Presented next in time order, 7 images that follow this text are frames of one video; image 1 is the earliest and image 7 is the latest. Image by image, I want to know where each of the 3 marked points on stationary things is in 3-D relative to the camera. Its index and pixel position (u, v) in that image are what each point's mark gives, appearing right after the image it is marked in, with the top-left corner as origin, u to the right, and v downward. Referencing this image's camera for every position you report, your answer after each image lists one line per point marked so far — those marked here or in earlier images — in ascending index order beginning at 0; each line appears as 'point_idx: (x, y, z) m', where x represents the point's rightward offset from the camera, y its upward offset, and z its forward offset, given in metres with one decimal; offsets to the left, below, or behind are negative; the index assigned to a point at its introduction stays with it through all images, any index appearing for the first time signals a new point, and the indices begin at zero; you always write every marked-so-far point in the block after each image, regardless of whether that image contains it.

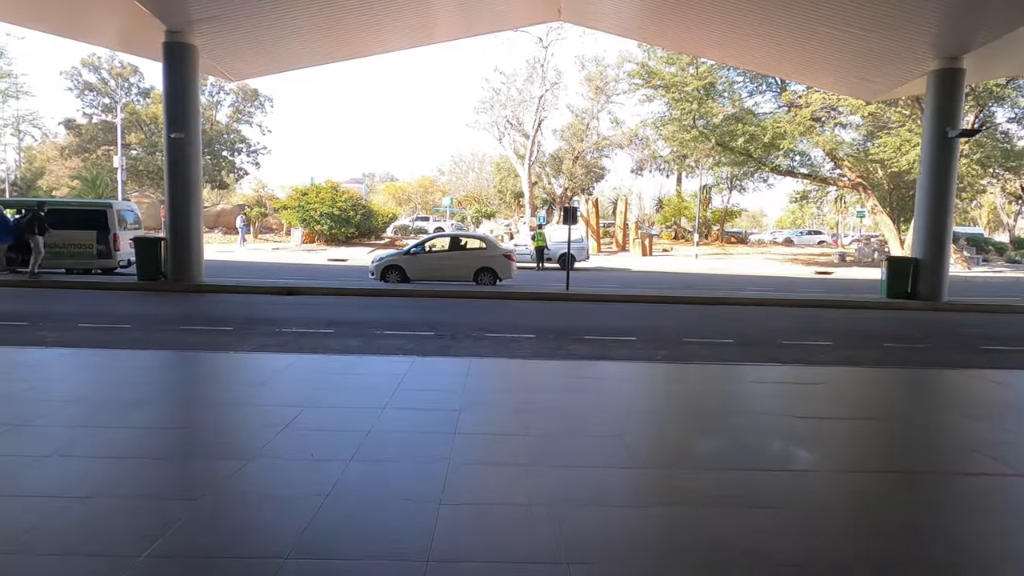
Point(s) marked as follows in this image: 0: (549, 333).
0: (+0.6, -0.8, +10.6) m
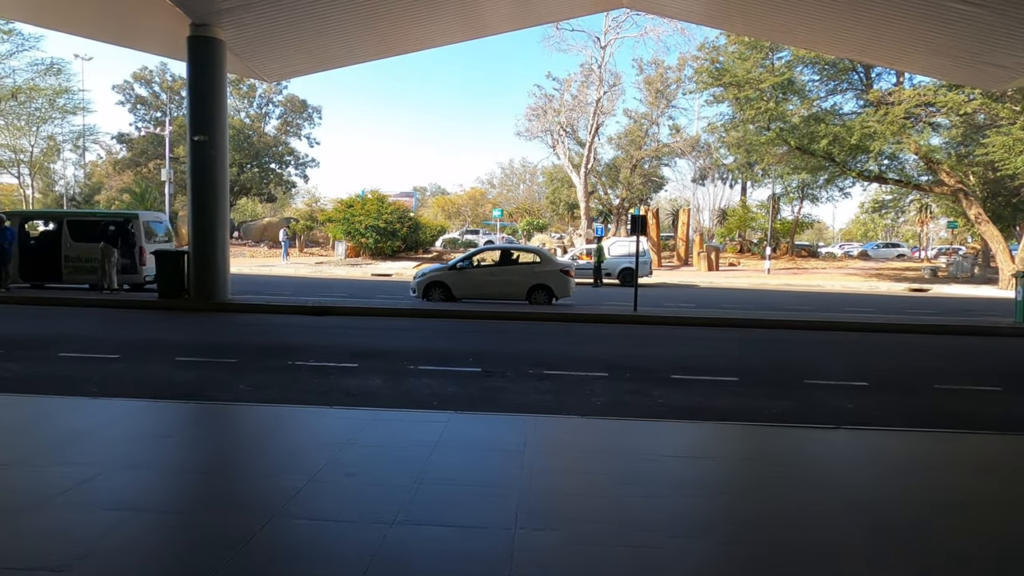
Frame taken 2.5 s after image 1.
0: (+1.4, -1.1, +8.4) m
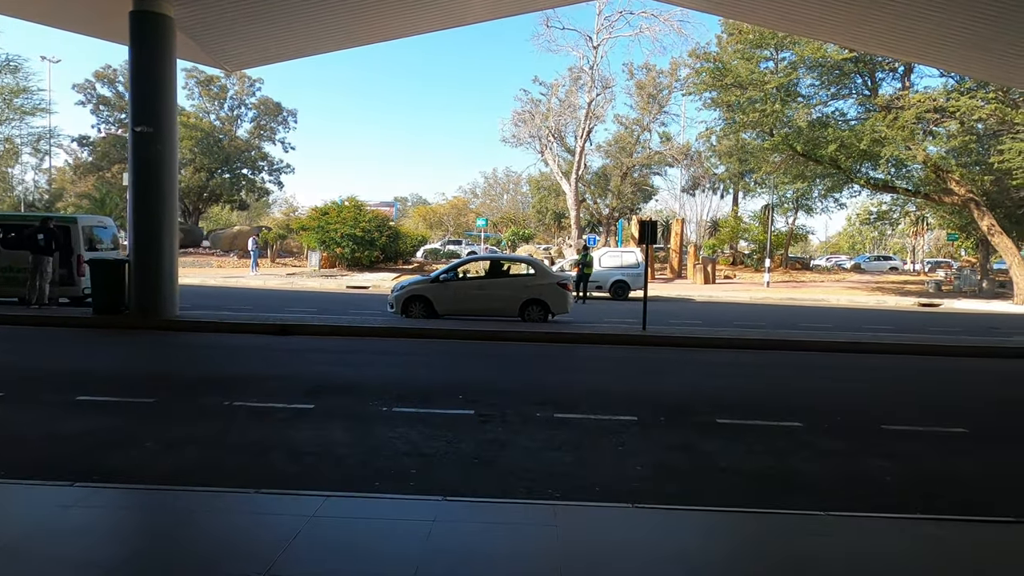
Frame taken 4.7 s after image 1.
0: (+1.4, -1.3, +6.6) m
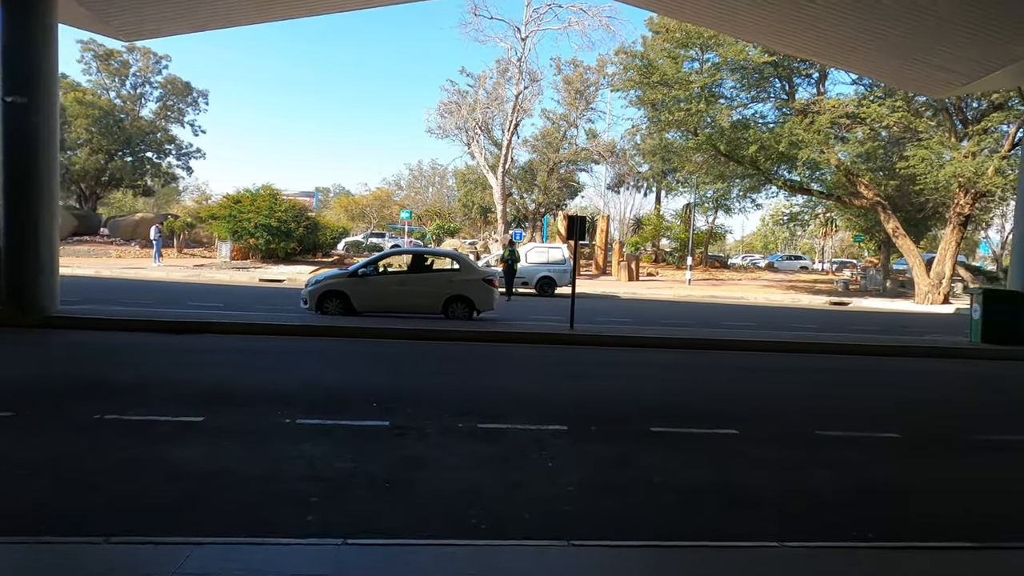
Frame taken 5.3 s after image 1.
0: (+0.7, -1.3, +6.2) m
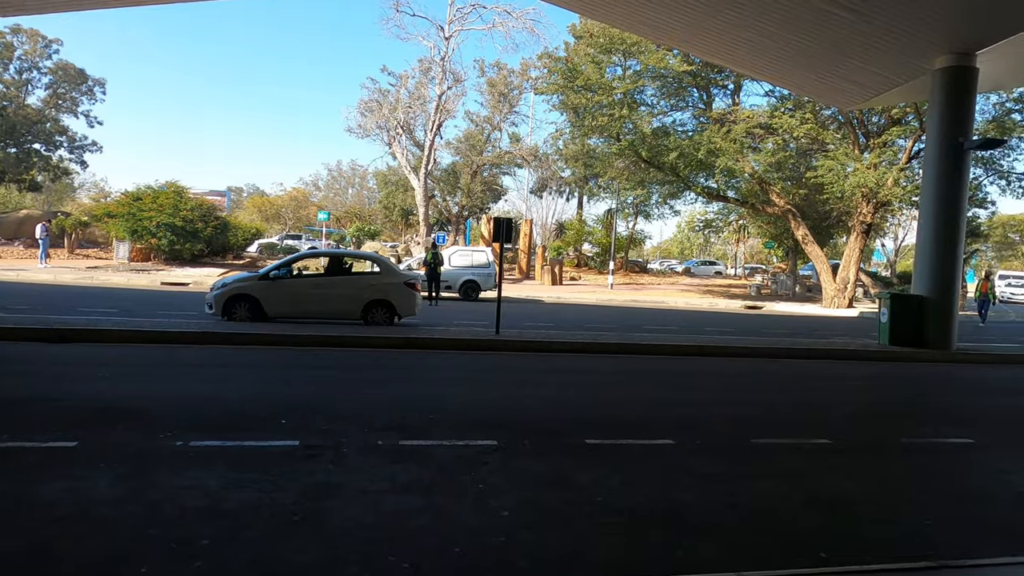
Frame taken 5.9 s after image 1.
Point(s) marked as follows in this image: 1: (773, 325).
0: (+0.1, -1.3, +5.8) m
1: (+7.4, -1.0, +18.7) m
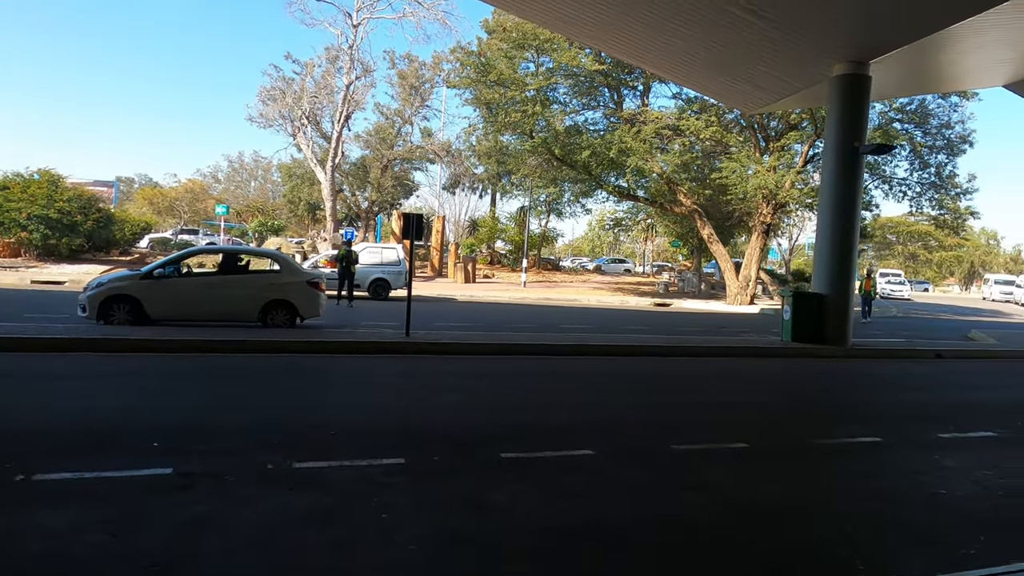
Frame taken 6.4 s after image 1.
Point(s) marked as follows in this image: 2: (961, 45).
0: (-0.7, -1.3, +5.3) m
1: (+4.9, -1.0, +19.0) m
2: (+9.2, +5.0, +13.7) m
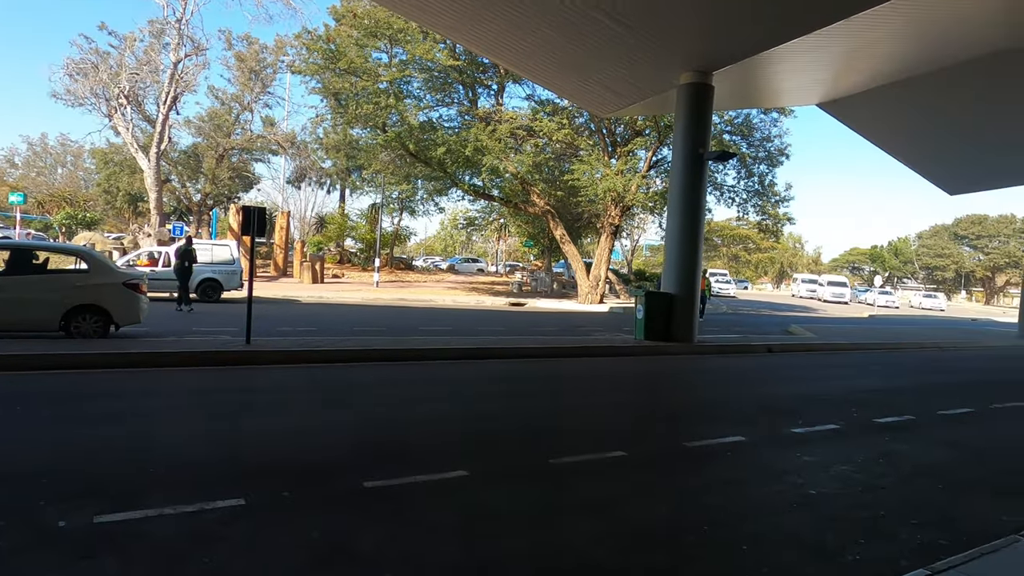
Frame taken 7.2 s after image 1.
0: (-1.6, -1.3, +4.5) m
1: (+0.8, -1.0, +19.1) m
2: (+6.1, +5.0, +14.9) m
